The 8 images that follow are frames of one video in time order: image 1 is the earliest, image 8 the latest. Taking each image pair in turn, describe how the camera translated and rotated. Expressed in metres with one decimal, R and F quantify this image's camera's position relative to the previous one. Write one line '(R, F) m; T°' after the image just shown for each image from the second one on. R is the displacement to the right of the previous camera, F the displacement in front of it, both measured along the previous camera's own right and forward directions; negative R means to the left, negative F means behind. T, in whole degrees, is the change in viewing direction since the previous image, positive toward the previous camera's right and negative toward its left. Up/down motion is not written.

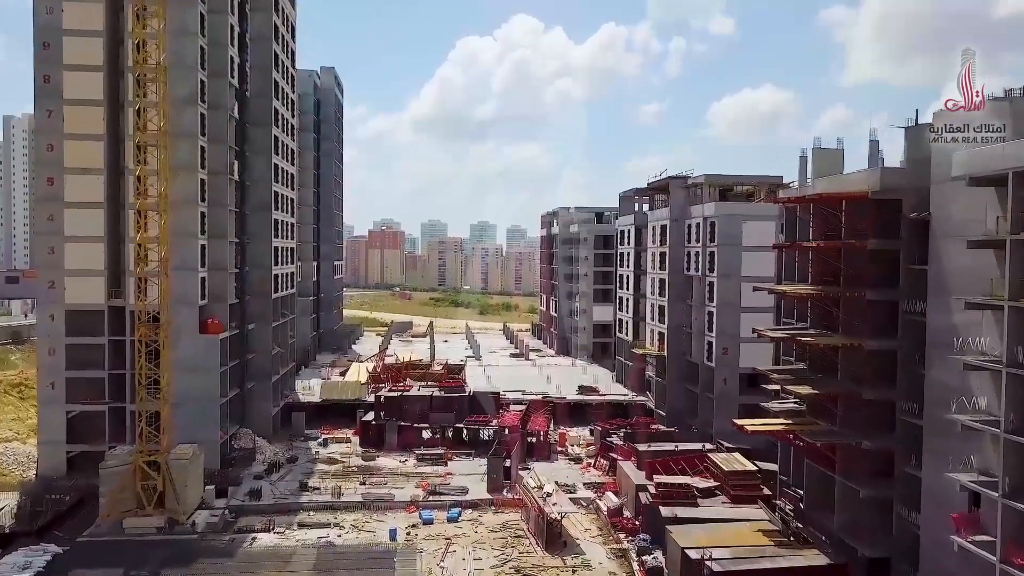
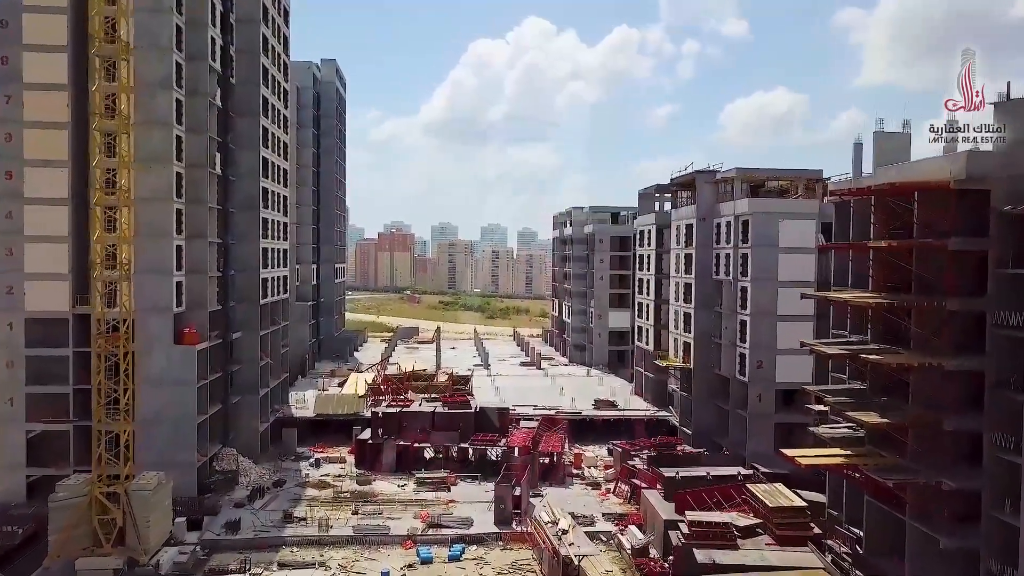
(0.0, +4.4) m; -1°
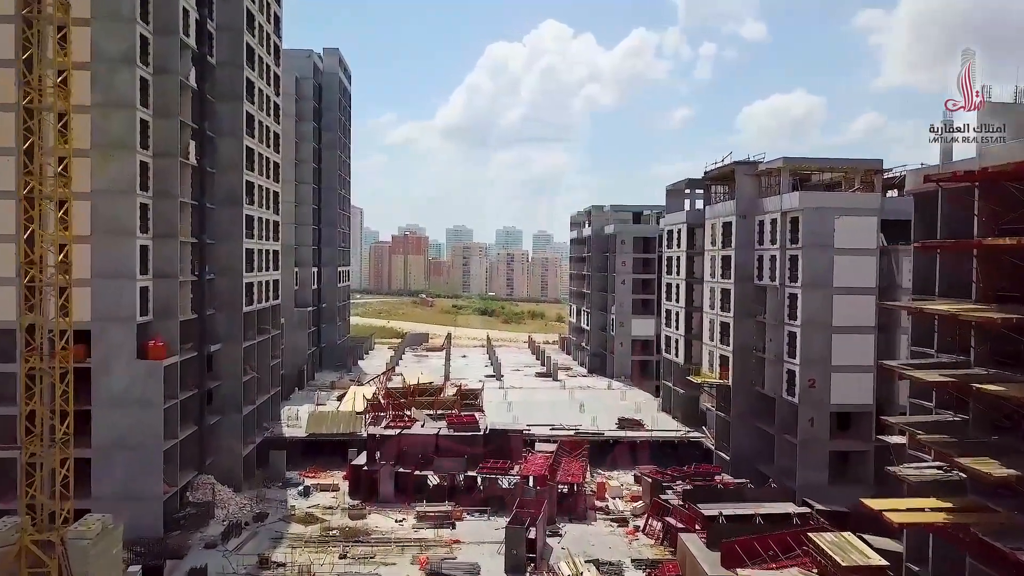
(0.0, +5.2) m; -1°
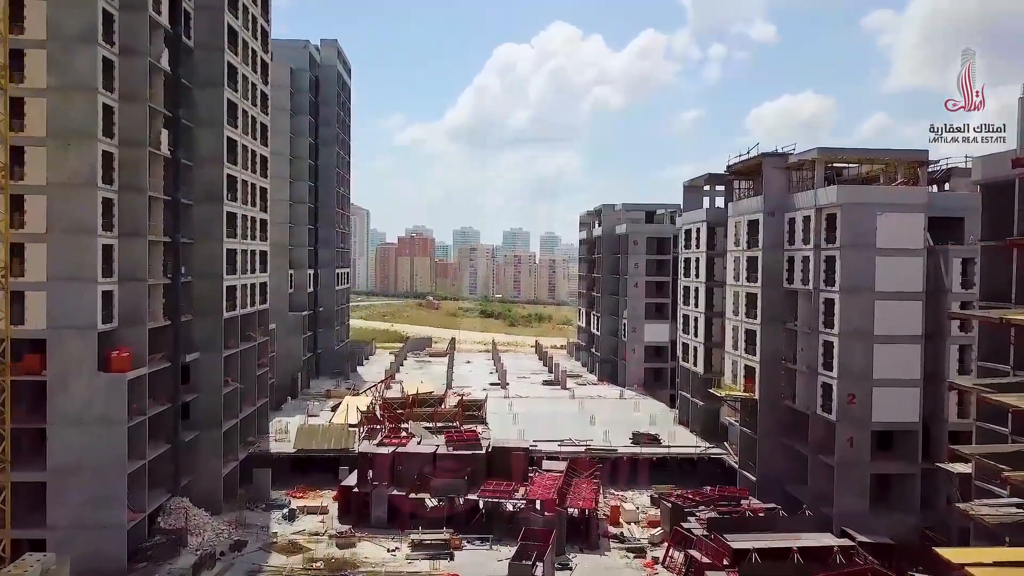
(+0.1, +3.5) m; -1°
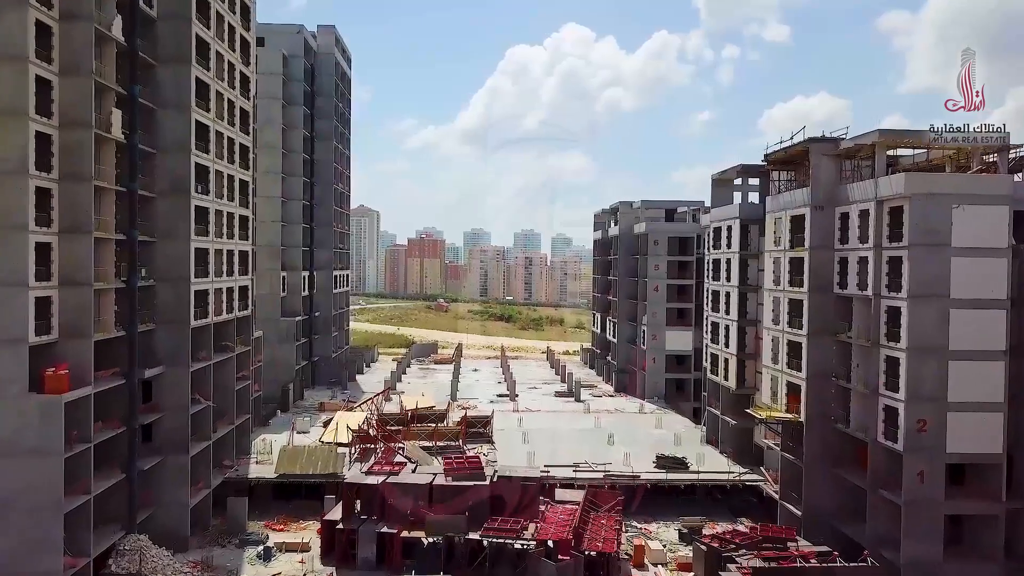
(+0.1, +4.7) m; -1°
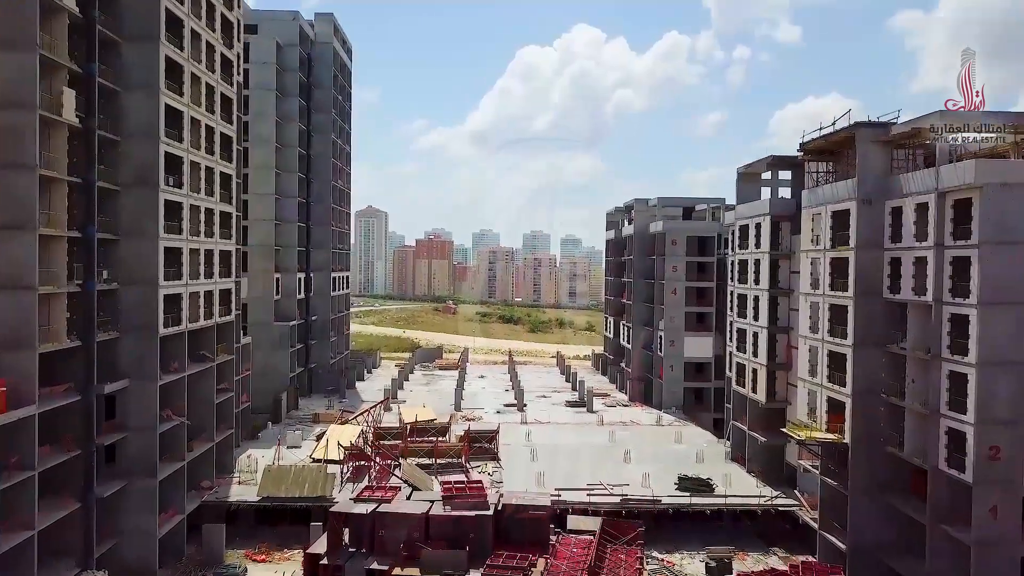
(+0.1, +3.5) m; -1°
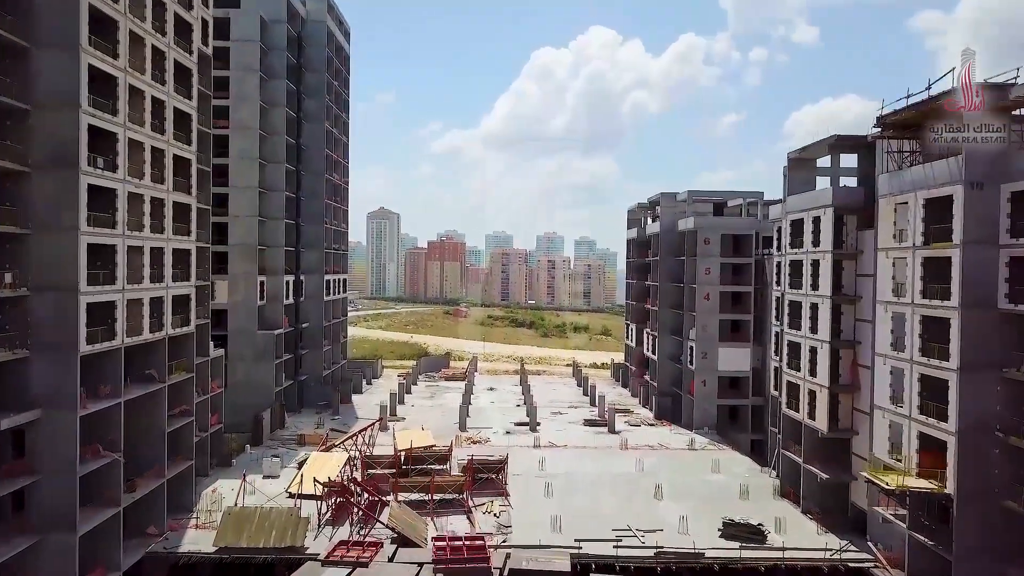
(+0.1, +5.9) m; -1°
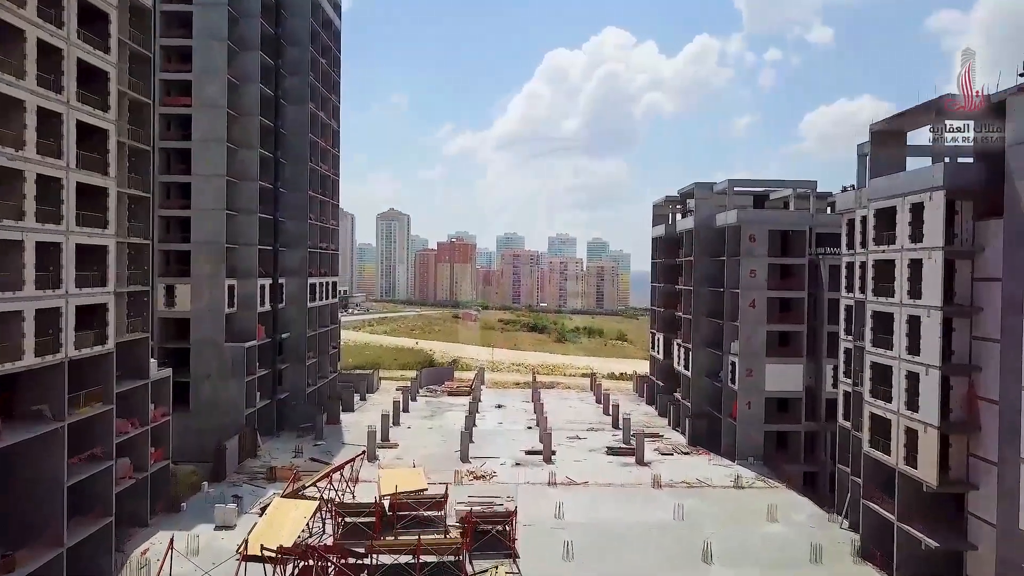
(+0.1, +7.1) m; -1°
